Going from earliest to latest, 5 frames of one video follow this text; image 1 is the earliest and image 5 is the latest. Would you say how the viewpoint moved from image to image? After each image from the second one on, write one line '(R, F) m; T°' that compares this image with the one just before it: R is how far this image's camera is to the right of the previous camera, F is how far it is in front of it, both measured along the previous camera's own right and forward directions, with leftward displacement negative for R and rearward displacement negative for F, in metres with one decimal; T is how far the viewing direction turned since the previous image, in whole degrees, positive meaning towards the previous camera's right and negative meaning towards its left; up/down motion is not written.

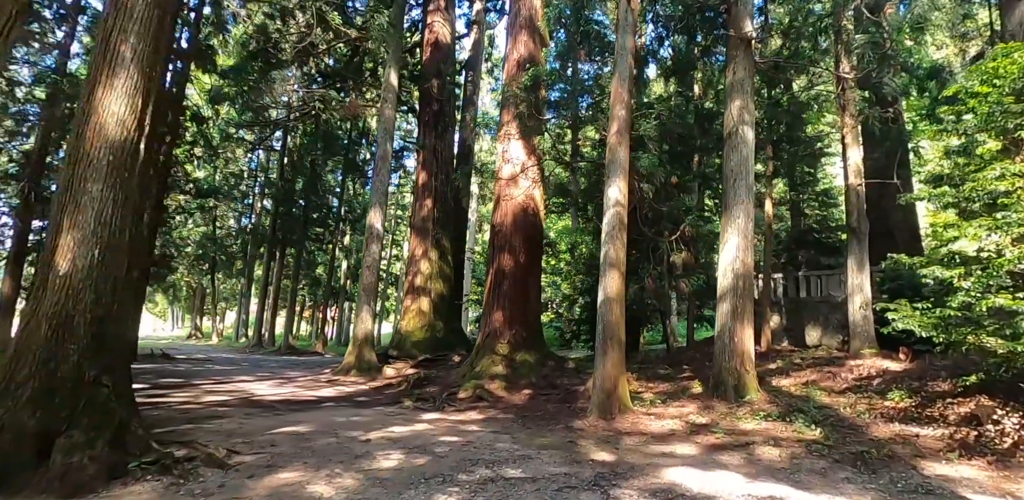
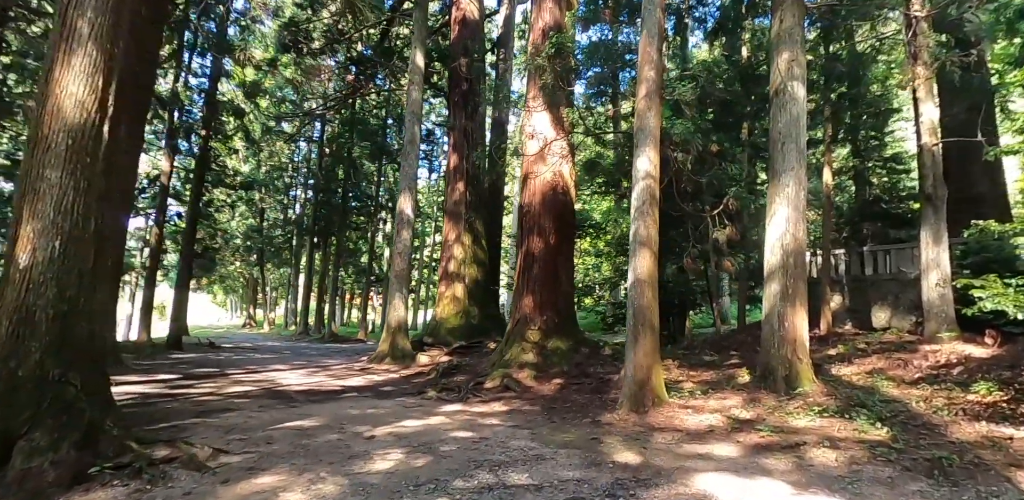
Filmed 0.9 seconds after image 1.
(+0.4, +0.7) m; -5°
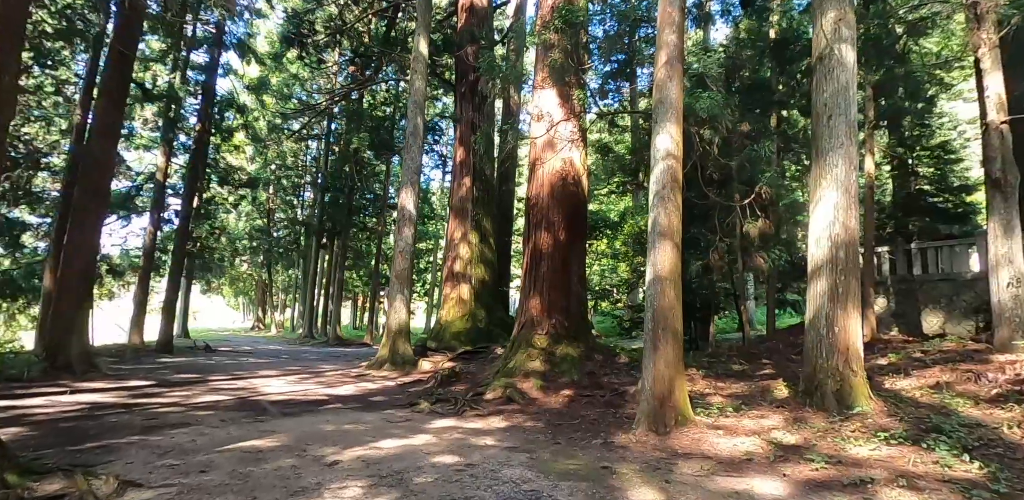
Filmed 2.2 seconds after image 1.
(+0.2, +1.1) m; -2°
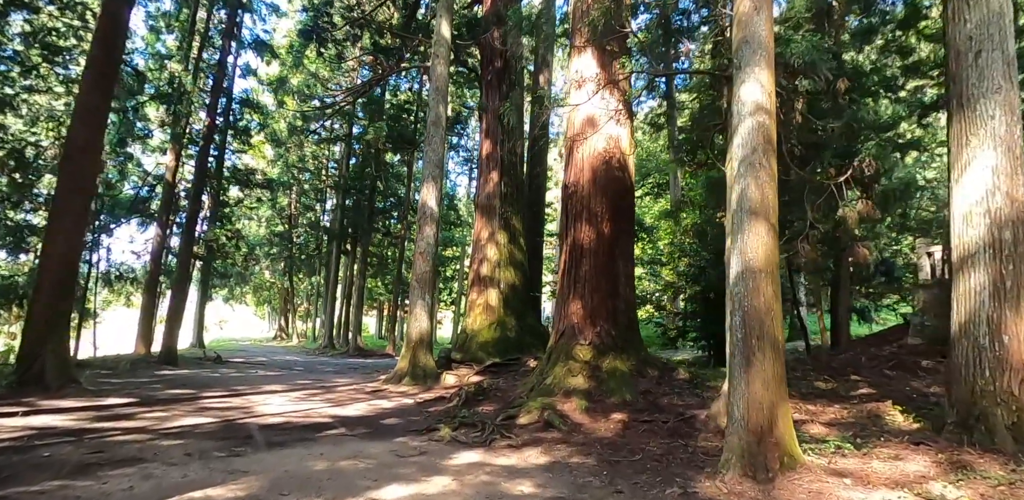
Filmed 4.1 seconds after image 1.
(-0.1, +1.6) m; -3°
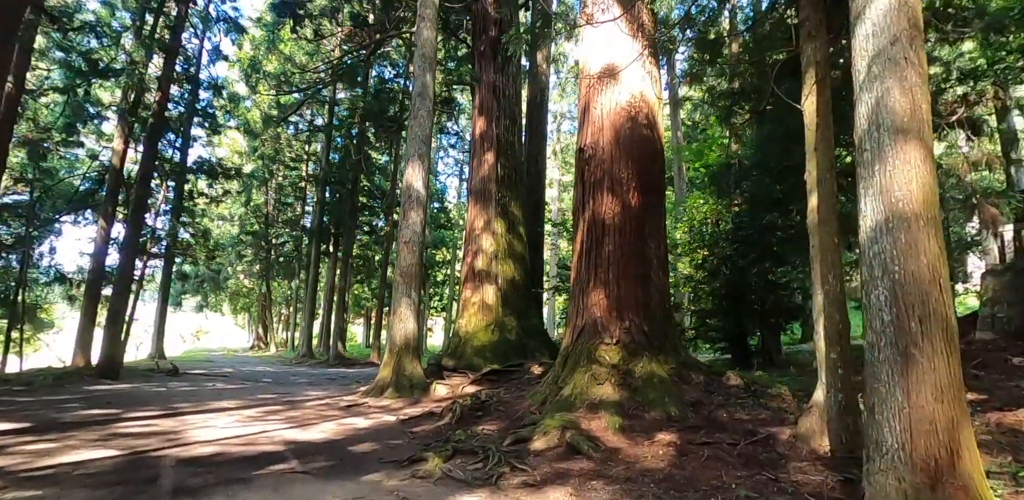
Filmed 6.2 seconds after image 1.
(-0.2, +1.9) m; +1°
